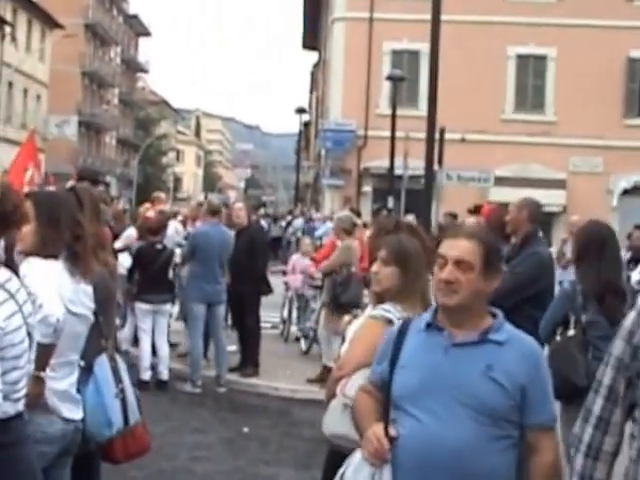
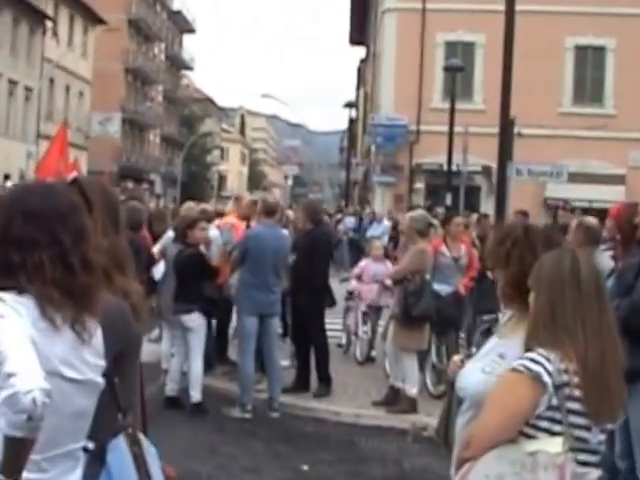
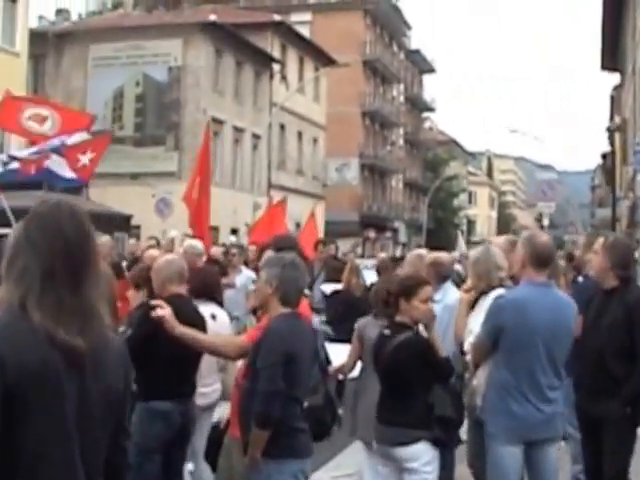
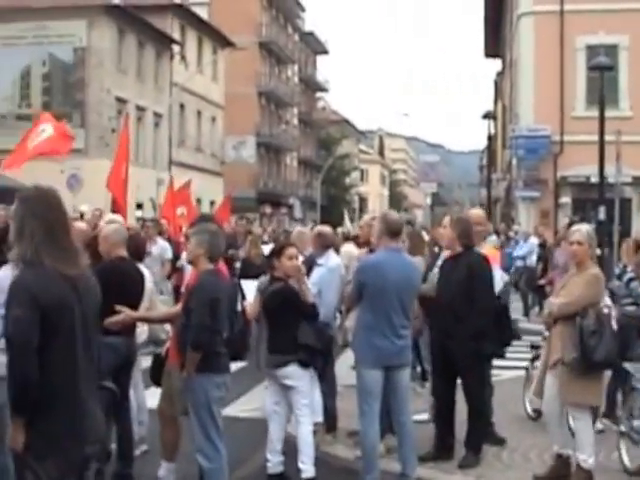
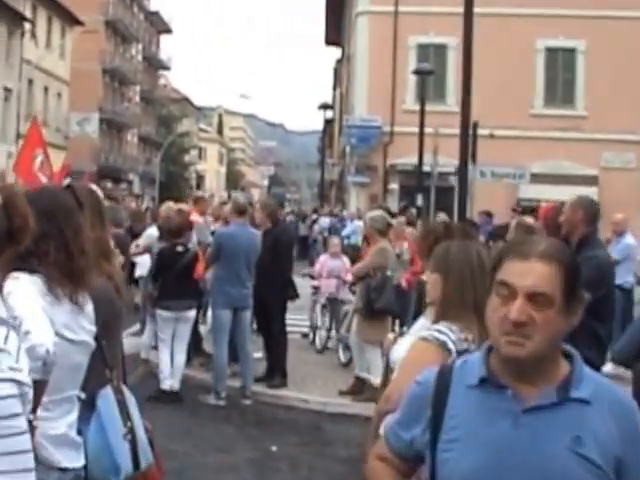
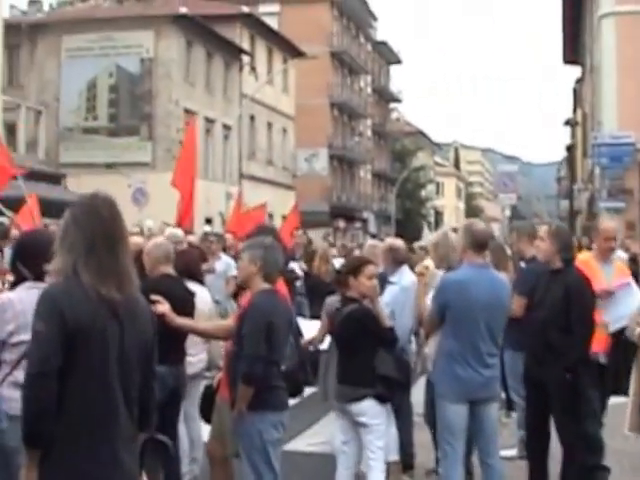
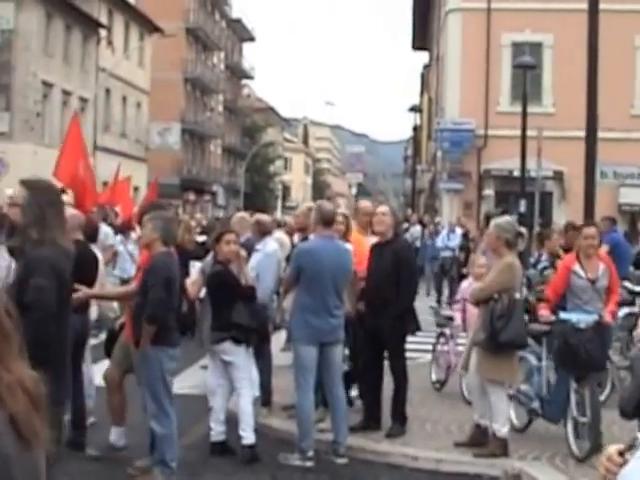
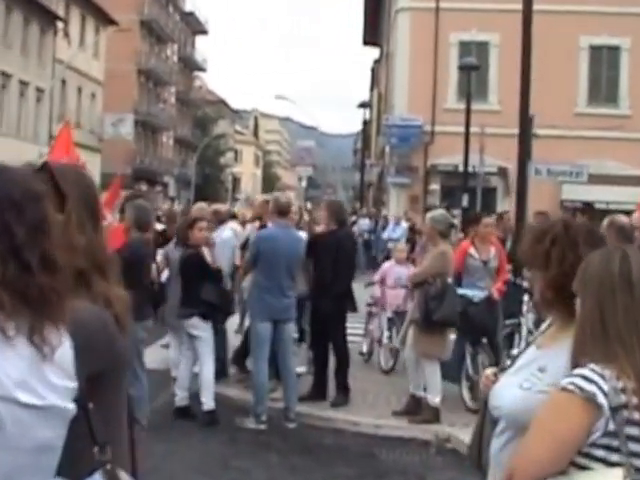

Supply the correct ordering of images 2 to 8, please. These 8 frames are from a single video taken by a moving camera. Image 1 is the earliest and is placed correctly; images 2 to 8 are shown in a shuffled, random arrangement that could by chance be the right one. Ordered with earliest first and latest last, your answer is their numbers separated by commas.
5, 2, 8, 7, 4, 6, 3
